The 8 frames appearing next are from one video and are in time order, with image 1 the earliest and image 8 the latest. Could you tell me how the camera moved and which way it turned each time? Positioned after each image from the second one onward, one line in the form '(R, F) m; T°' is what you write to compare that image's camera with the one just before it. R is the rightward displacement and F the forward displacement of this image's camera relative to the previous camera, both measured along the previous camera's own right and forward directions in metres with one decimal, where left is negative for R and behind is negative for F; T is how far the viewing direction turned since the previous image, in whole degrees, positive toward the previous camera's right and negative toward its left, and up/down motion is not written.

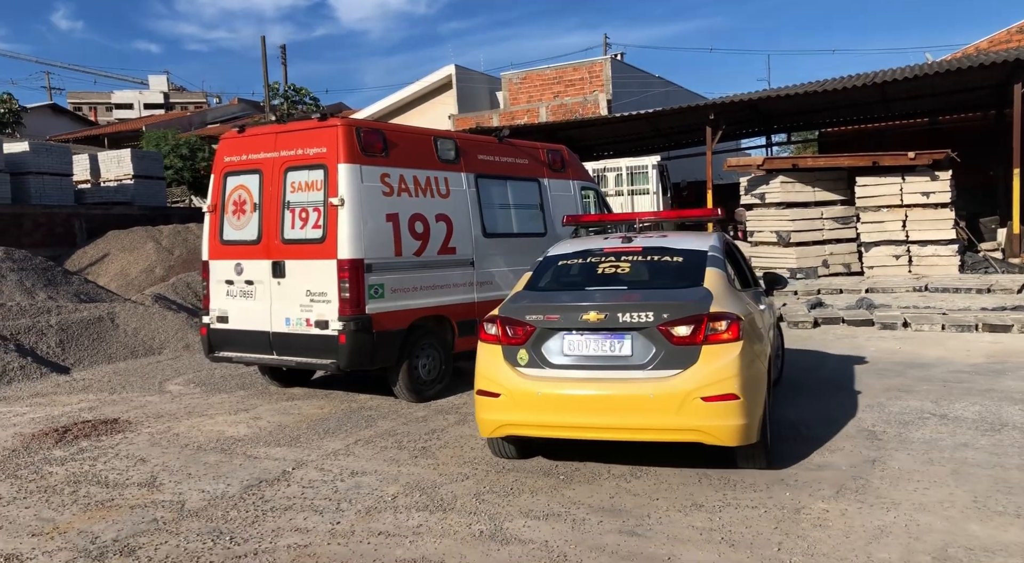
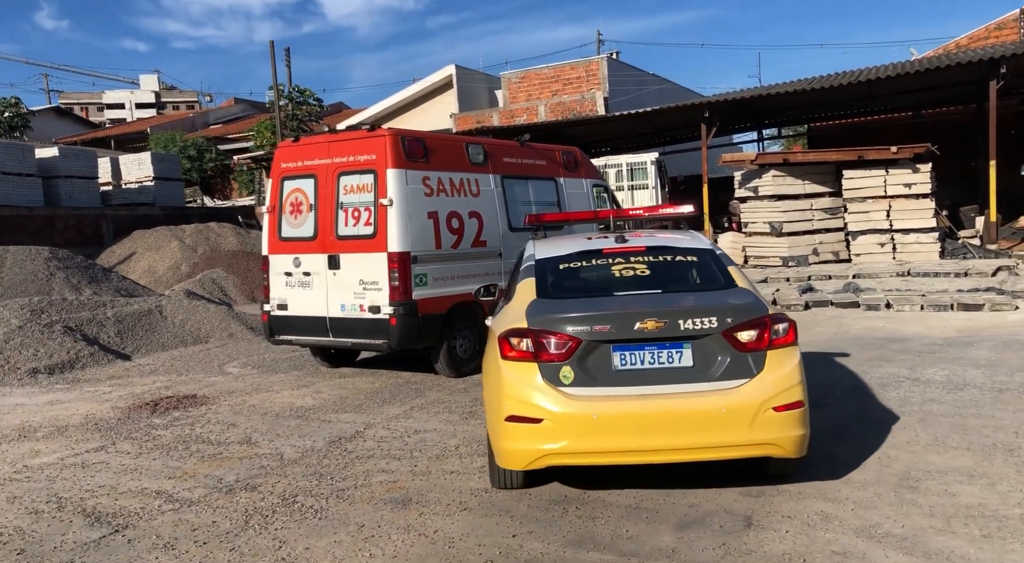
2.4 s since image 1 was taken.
(-0.3, -1.0) m; 0°
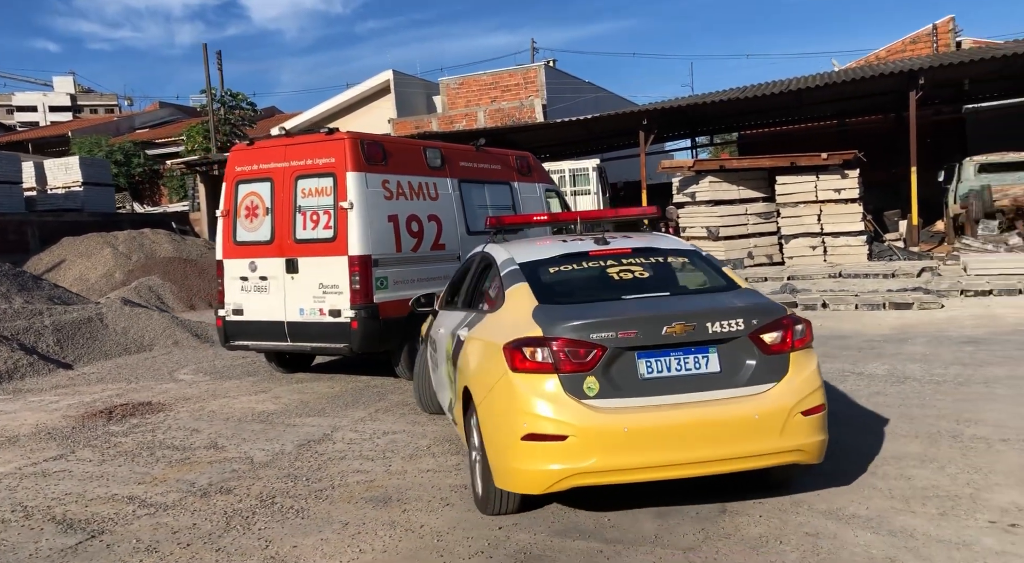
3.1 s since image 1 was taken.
(-0.3, -0.1) m; +5°
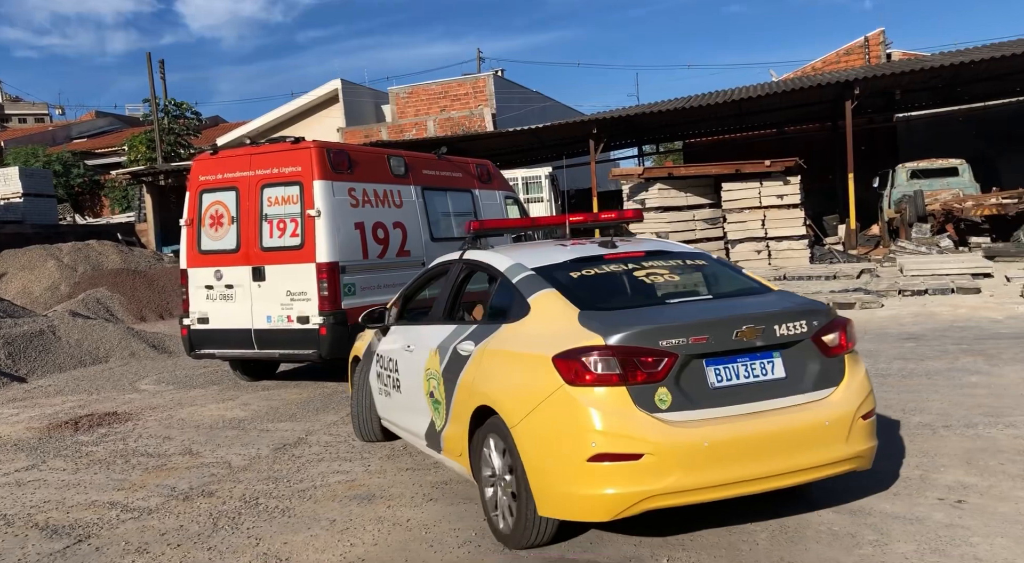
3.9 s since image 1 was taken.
(-0.2, -0.2) m; +4°
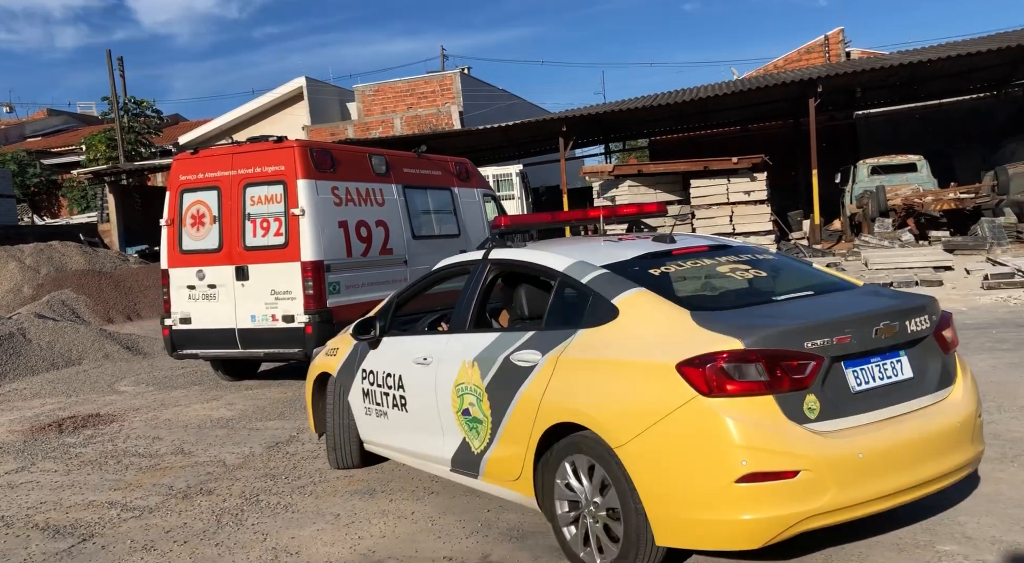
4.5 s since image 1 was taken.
(-0.2, -0.1) m; +3°
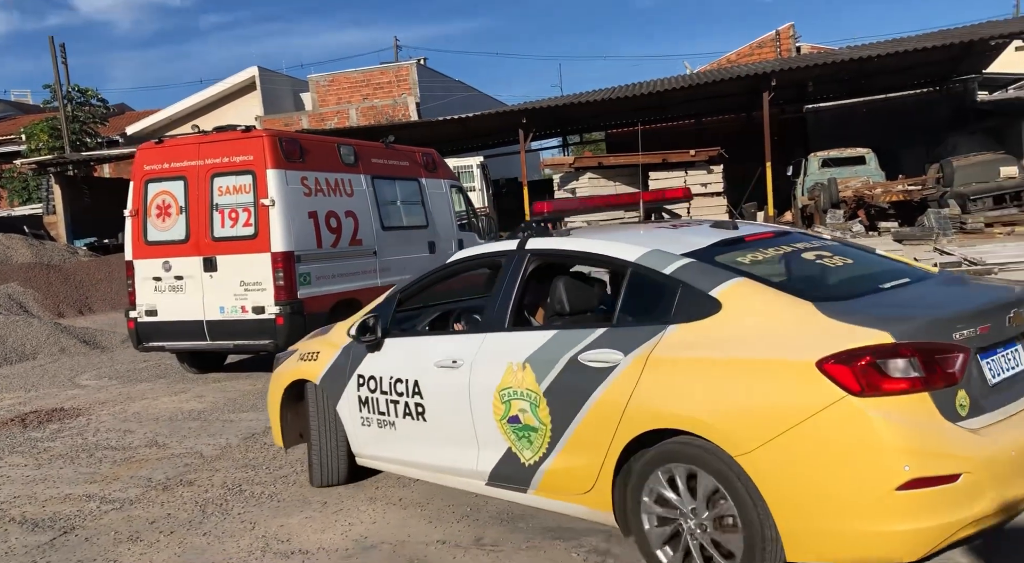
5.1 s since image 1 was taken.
(-0.2, -0.1) m; +3°
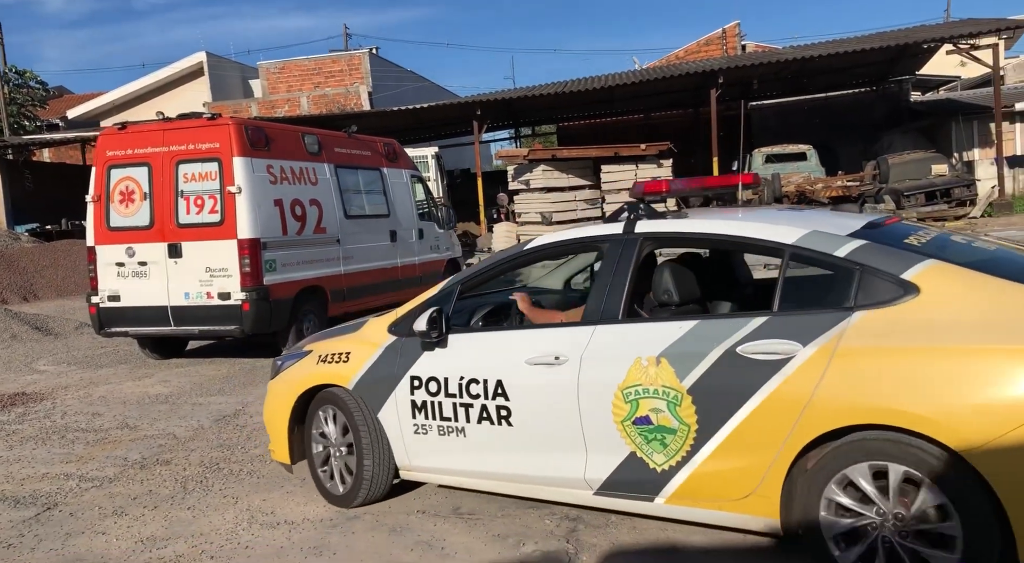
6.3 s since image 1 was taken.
(-0.2, -0.3) m; +4°
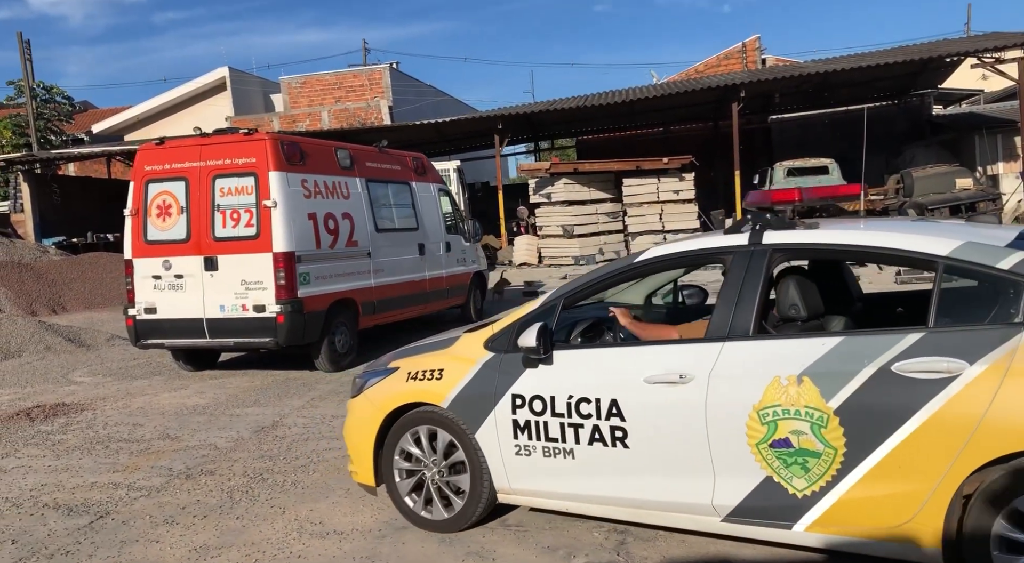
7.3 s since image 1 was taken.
(-0.2, -0.1) m; -1°
